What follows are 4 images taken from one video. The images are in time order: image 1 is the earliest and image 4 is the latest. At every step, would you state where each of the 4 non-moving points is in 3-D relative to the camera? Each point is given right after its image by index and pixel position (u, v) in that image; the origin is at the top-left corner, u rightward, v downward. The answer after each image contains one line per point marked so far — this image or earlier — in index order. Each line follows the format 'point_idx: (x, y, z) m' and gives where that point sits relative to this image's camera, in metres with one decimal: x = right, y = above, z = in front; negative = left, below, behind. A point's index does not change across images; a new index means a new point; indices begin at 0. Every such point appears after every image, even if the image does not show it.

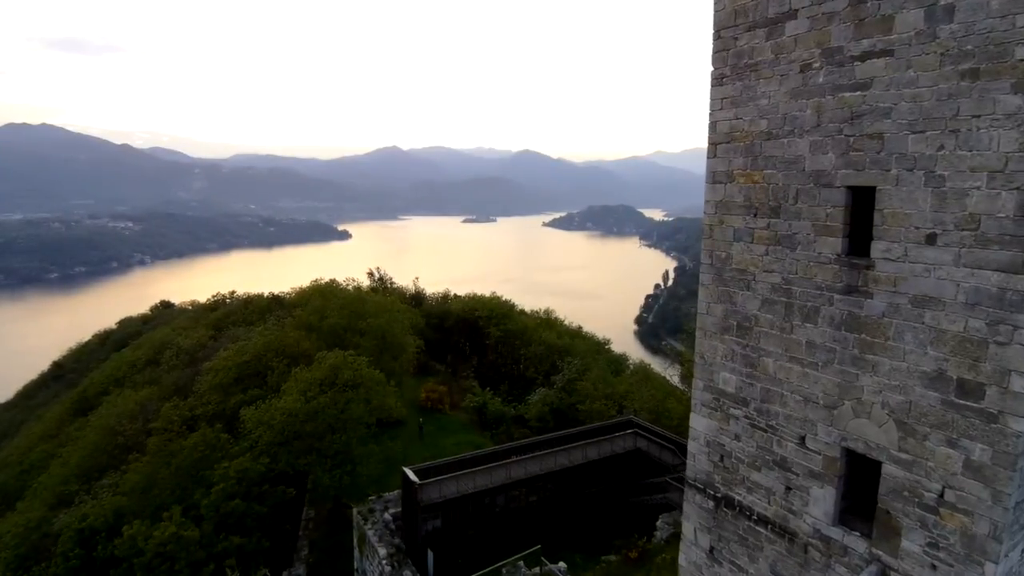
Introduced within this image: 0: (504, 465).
0: (-0.1, -3.5, +11.6) m
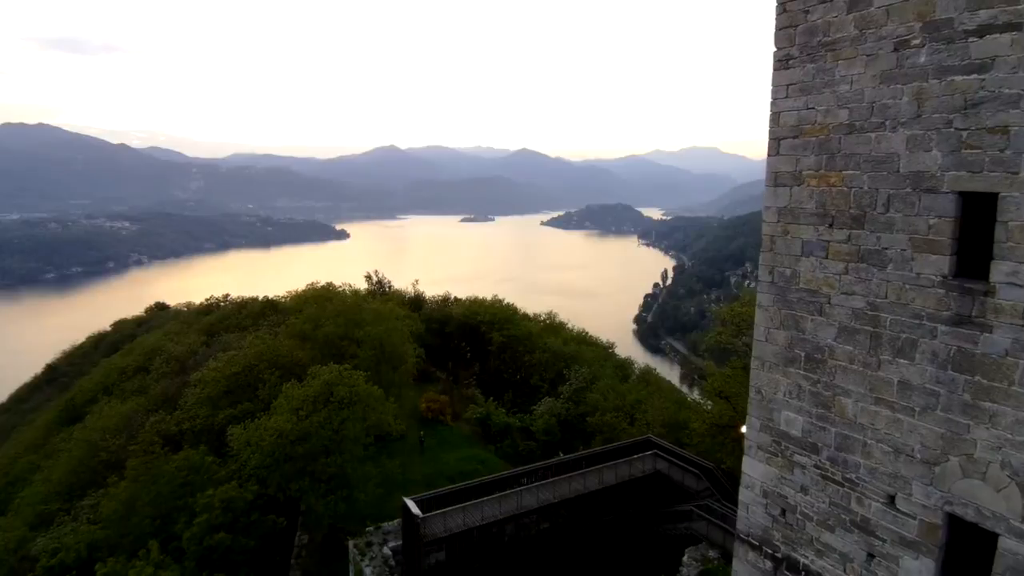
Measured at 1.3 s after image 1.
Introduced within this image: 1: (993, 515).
0: (+0.1, -3.7, +10.6) m
1: (+3.4, -1.6, +4.1) m
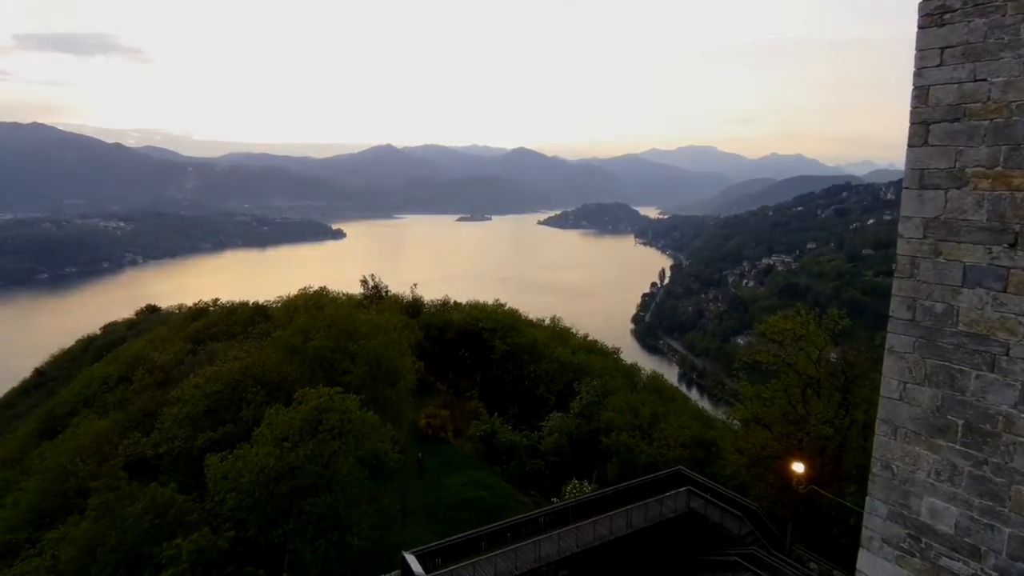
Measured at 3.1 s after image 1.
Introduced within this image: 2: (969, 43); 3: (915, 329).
0: (+0.3, -4.0, +9.2) m
1: (+3.6, -1.8, +2.7) m
2: (+2.7, +1.5, +3.5) m
3: (+2.6, -0.3, +3.8) m
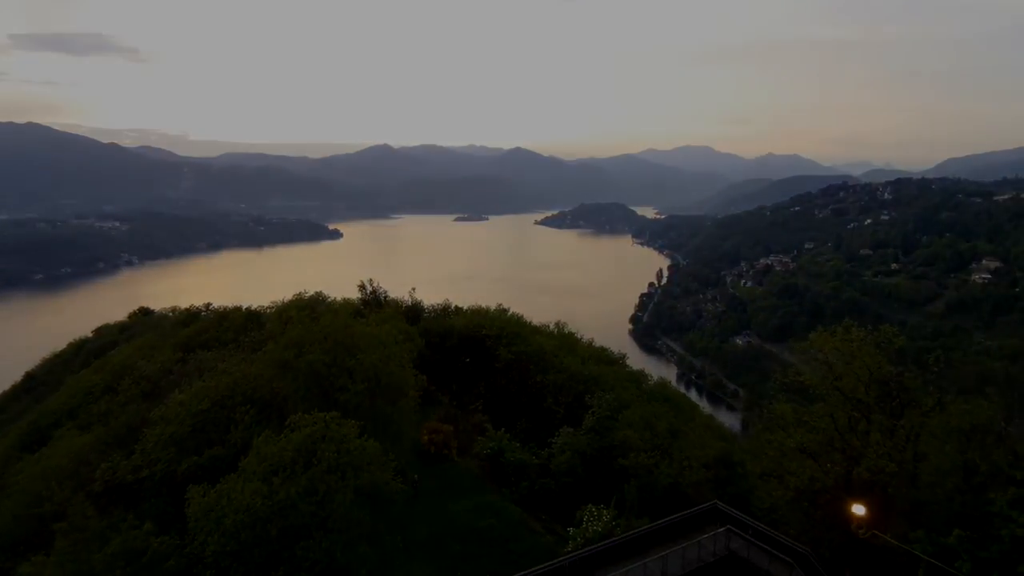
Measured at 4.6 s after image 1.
0: (+0.6, -4.2, +8.0) m
1: (+4.0, -2.1, +1.6) m
2: (+3.0, +1.2, +2.4) m
3: (+2.9, -0.5, +2.7) m
